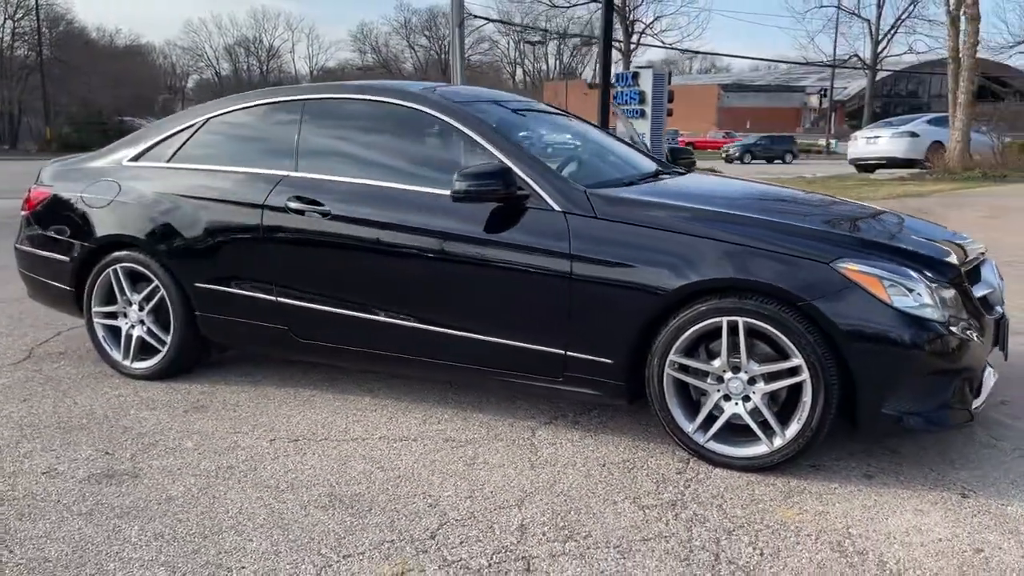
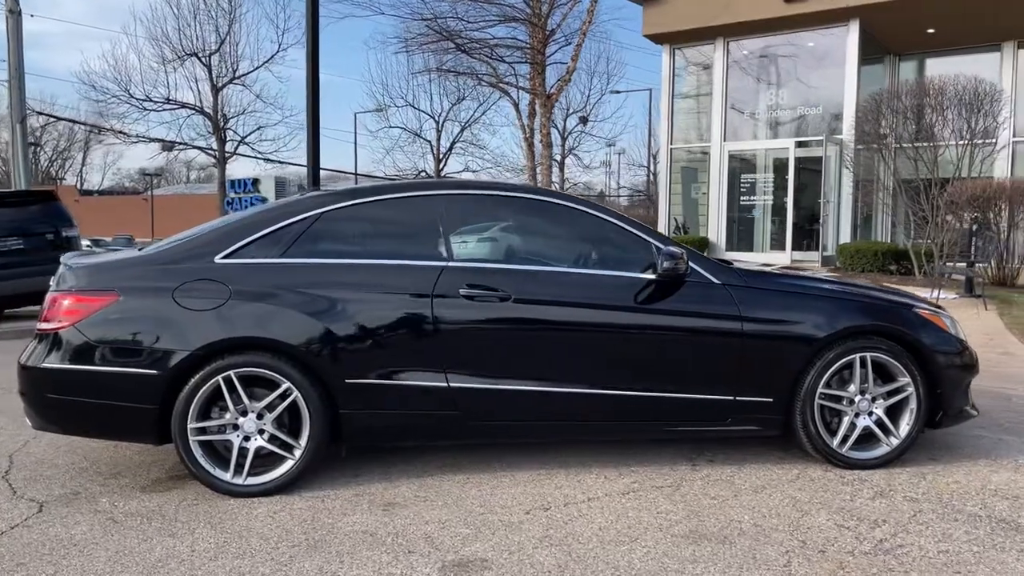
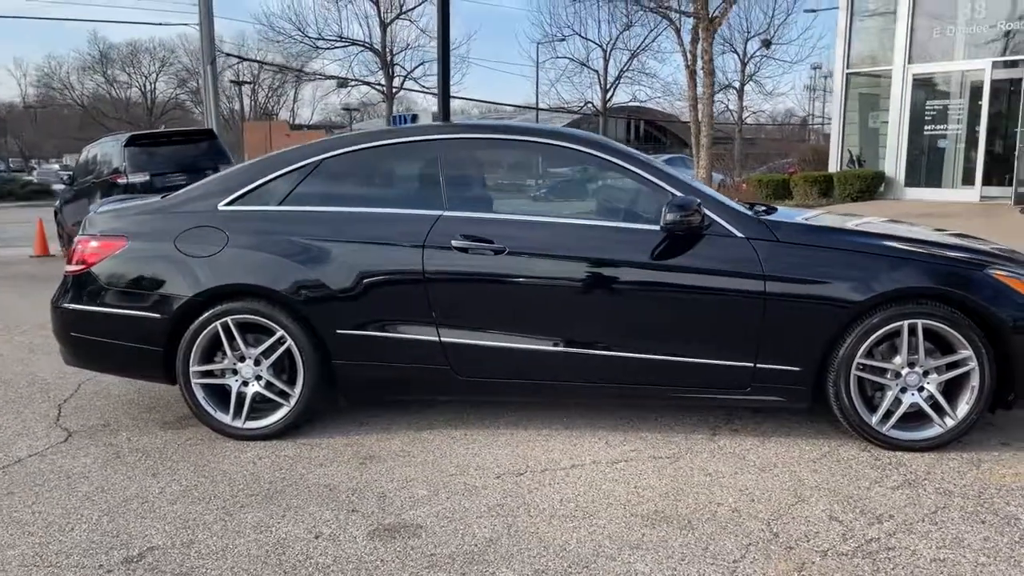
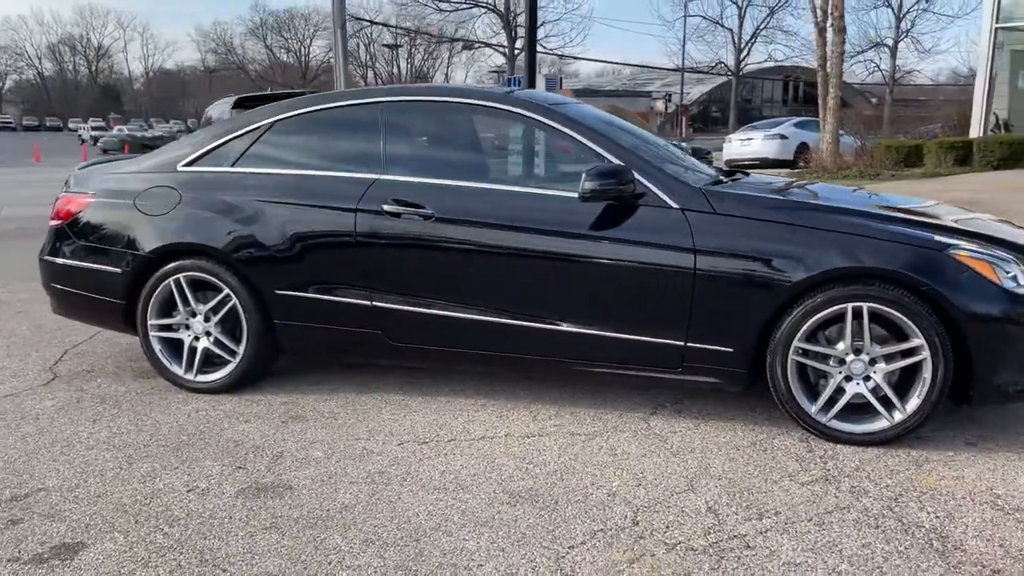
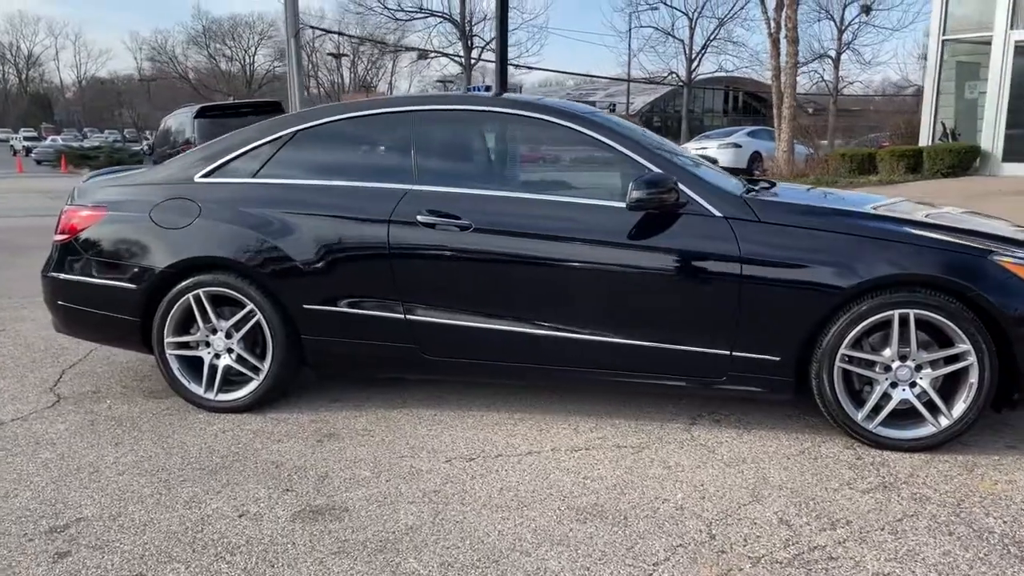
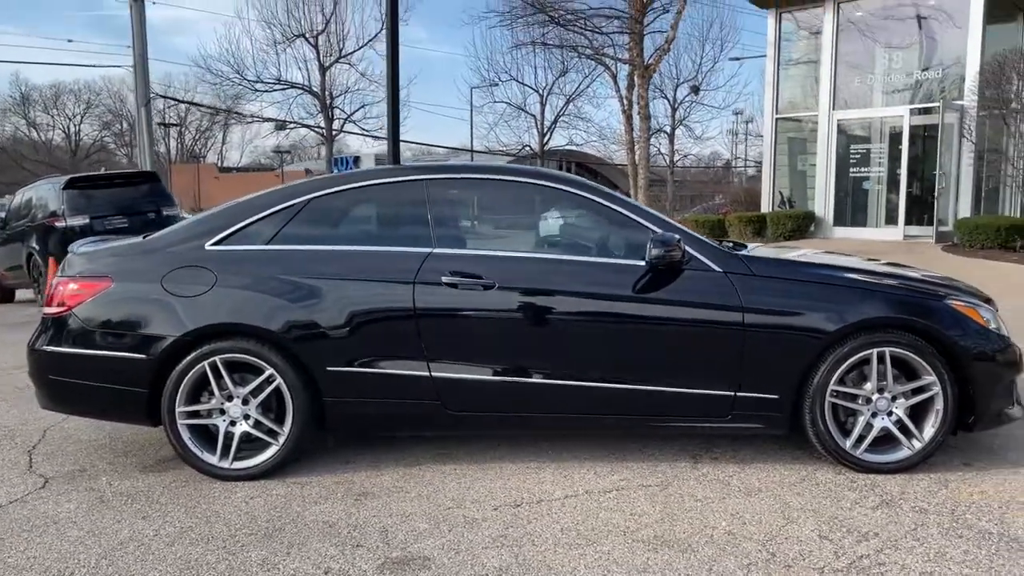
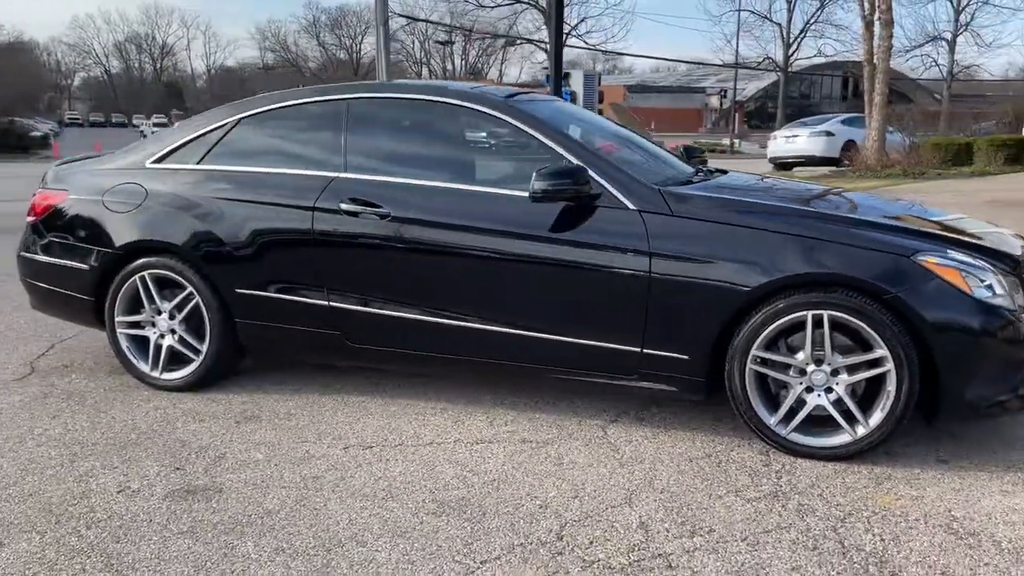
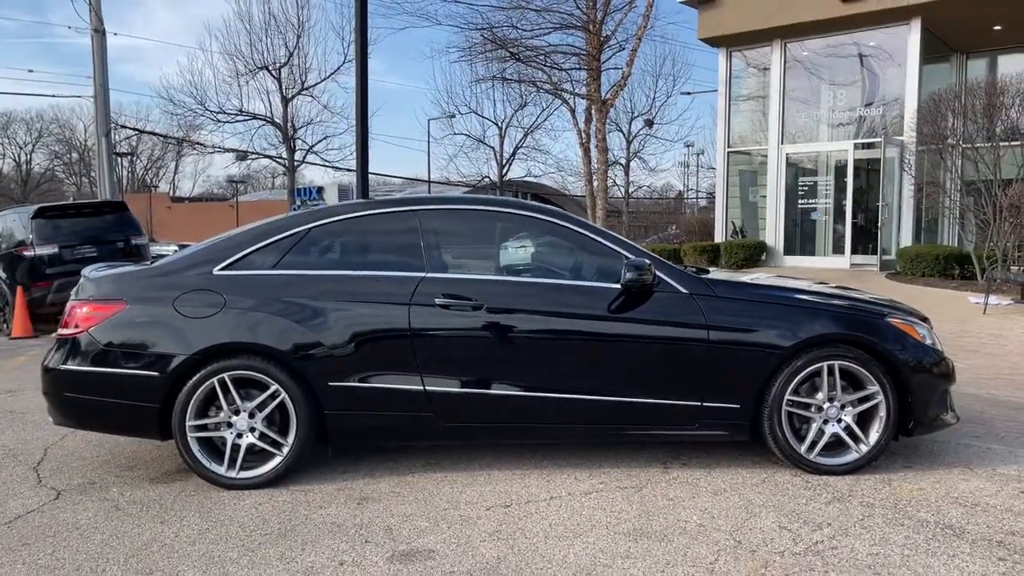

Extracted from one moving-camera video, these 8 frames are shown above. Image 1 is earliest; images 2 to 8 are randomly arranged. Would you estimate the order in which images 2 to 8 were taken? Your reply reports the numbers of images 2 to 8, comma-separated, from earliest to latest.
7, 4, 5, 3, 6, 8, 2
